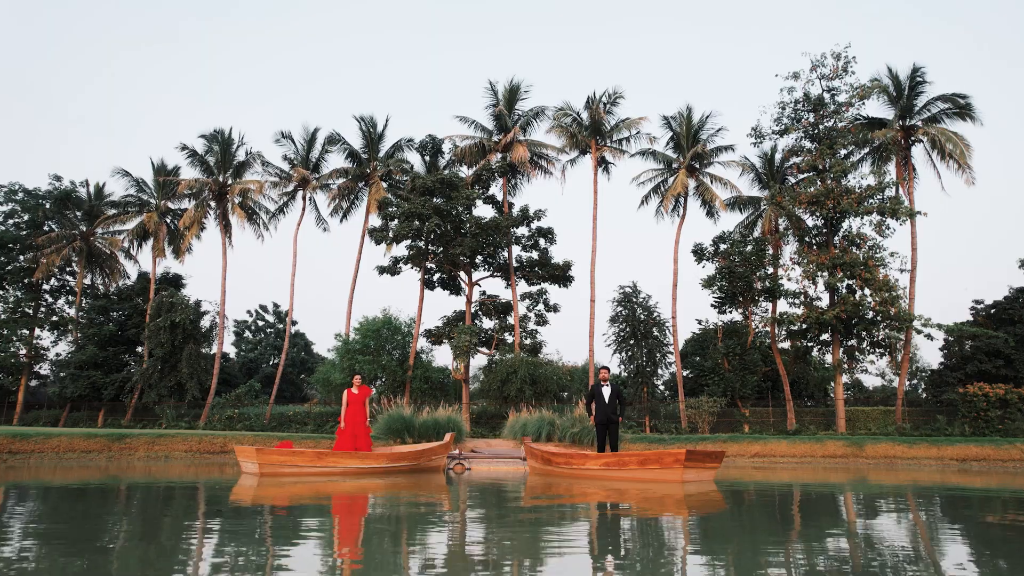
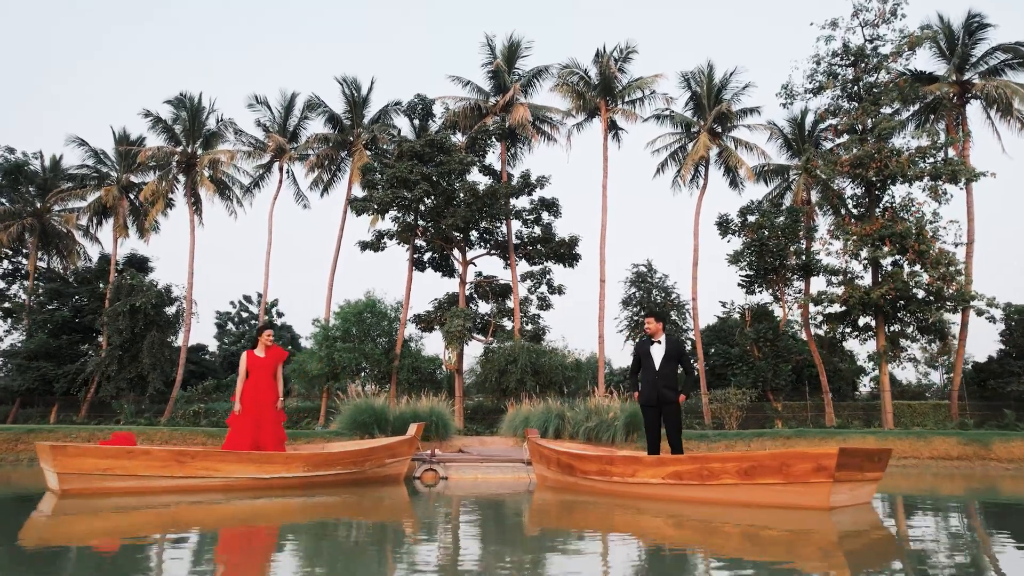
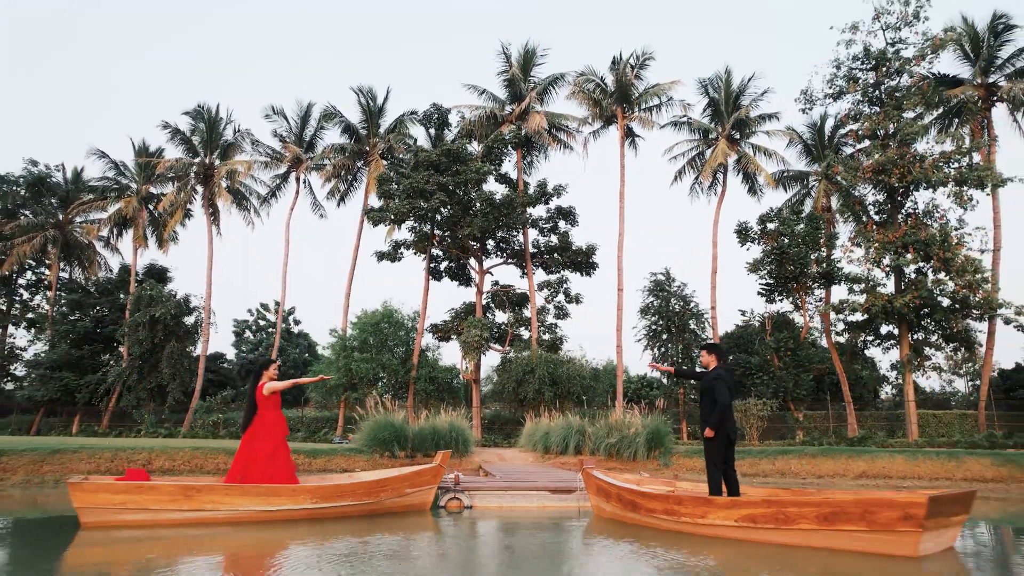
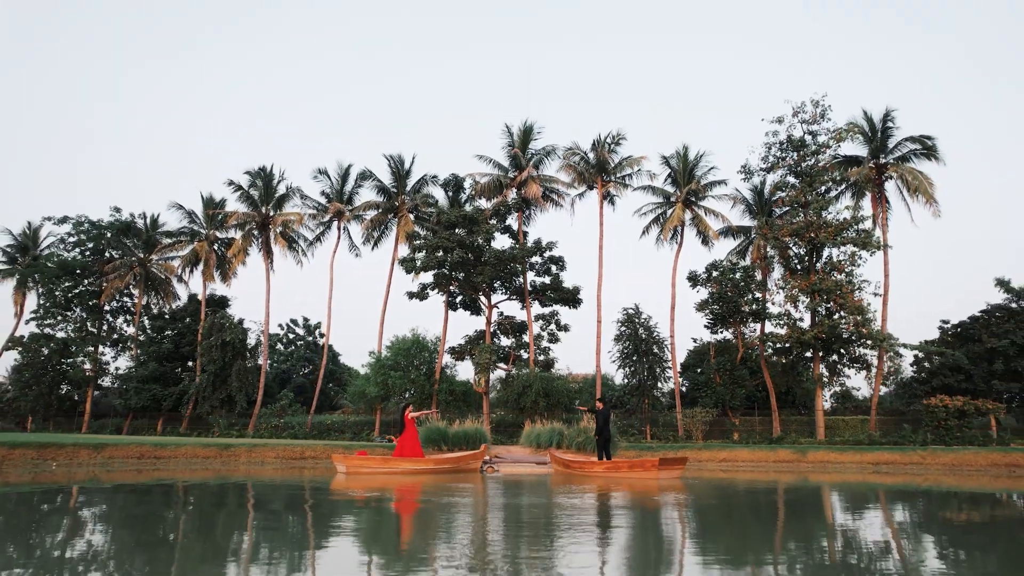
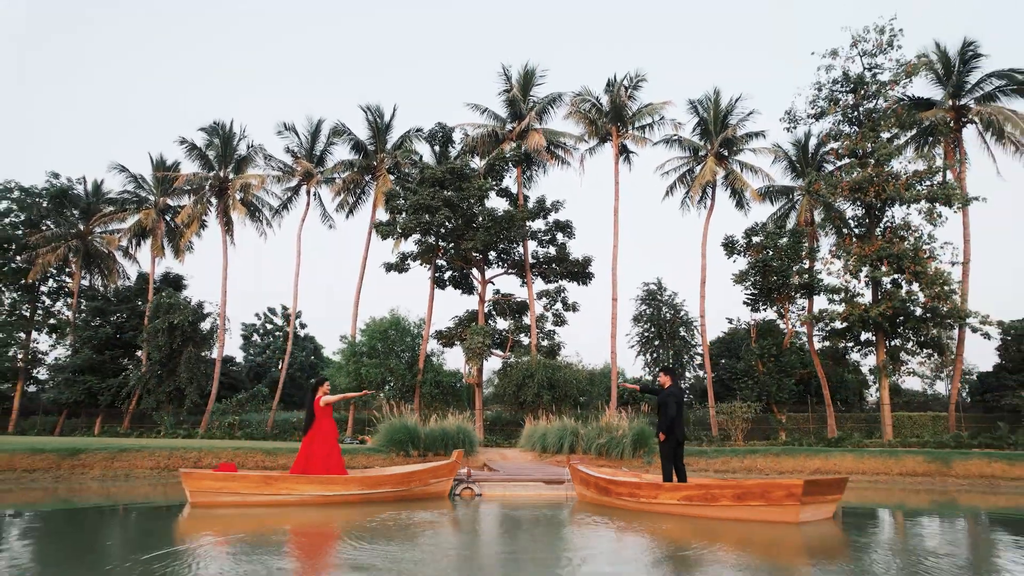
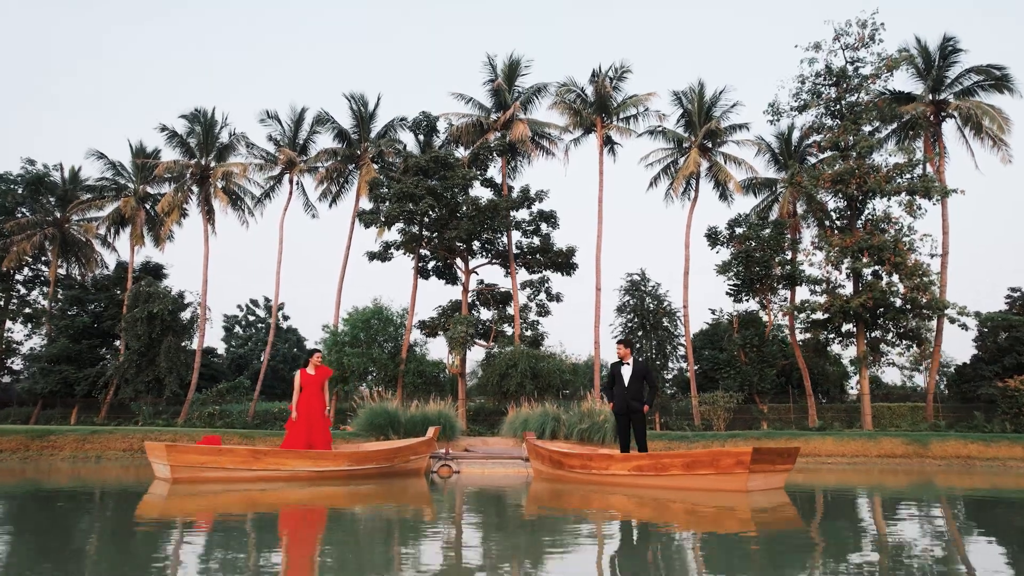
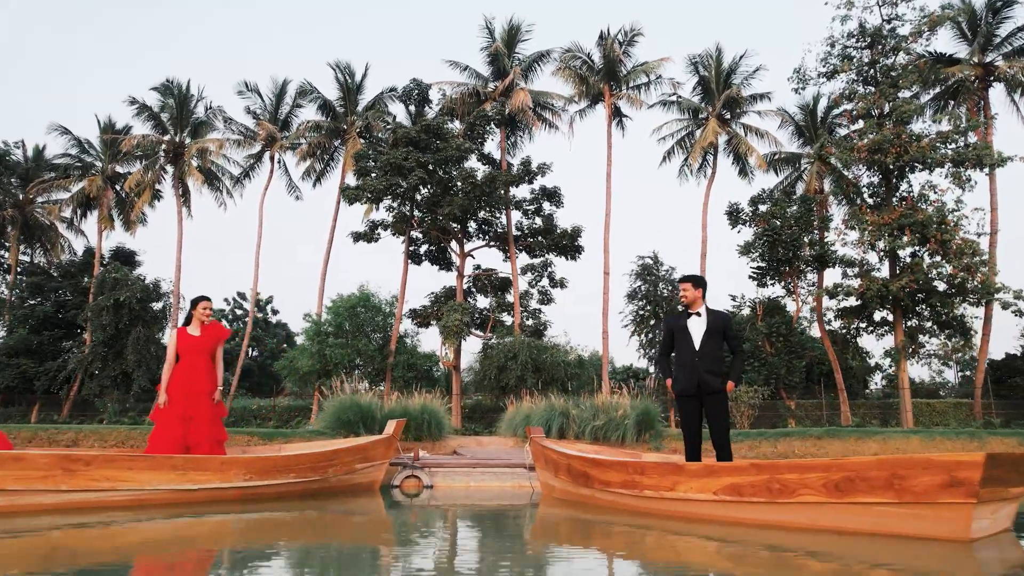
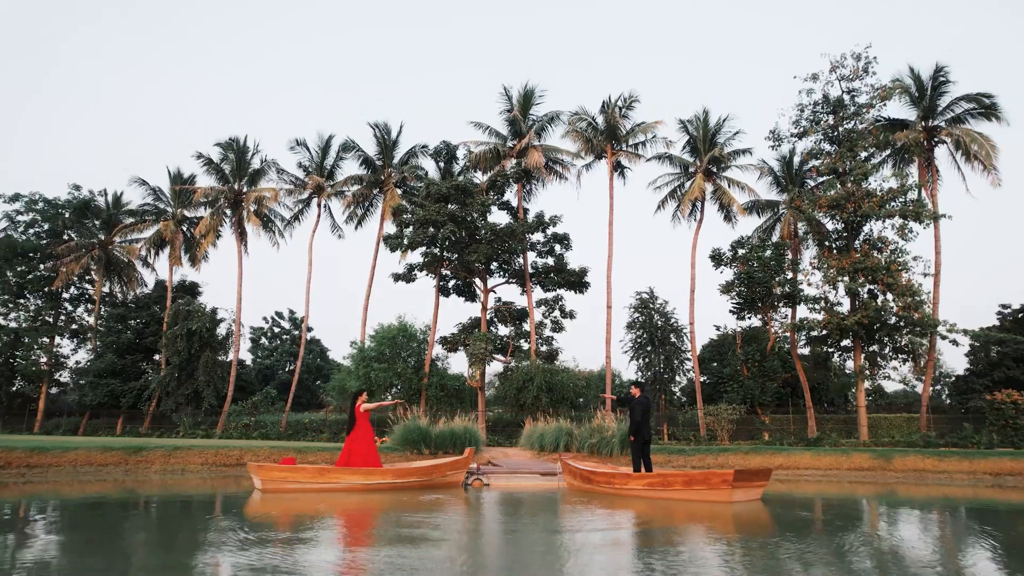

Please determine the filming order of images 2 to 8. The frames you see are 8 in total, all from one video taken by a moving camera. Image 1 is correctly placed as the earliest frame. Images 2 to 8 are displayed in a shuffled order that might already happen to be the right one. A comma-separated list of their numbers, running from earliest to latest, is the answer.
6, 2, 7, 3, 5, 8, 4
